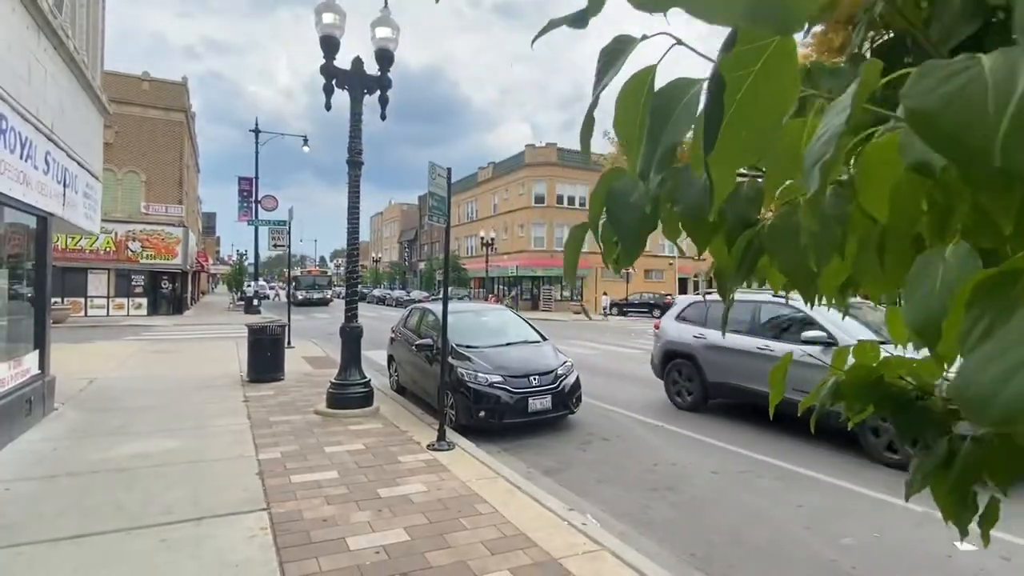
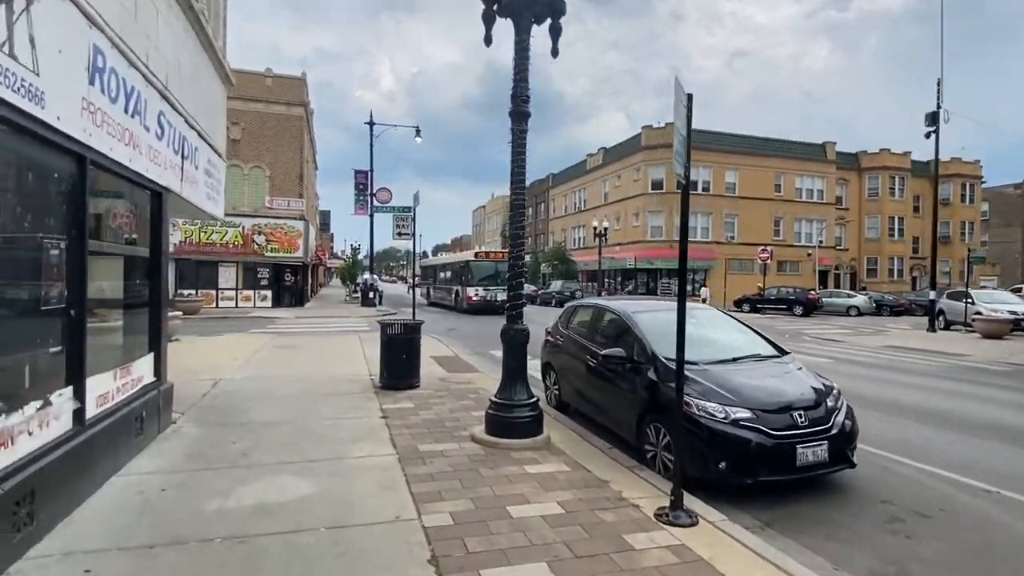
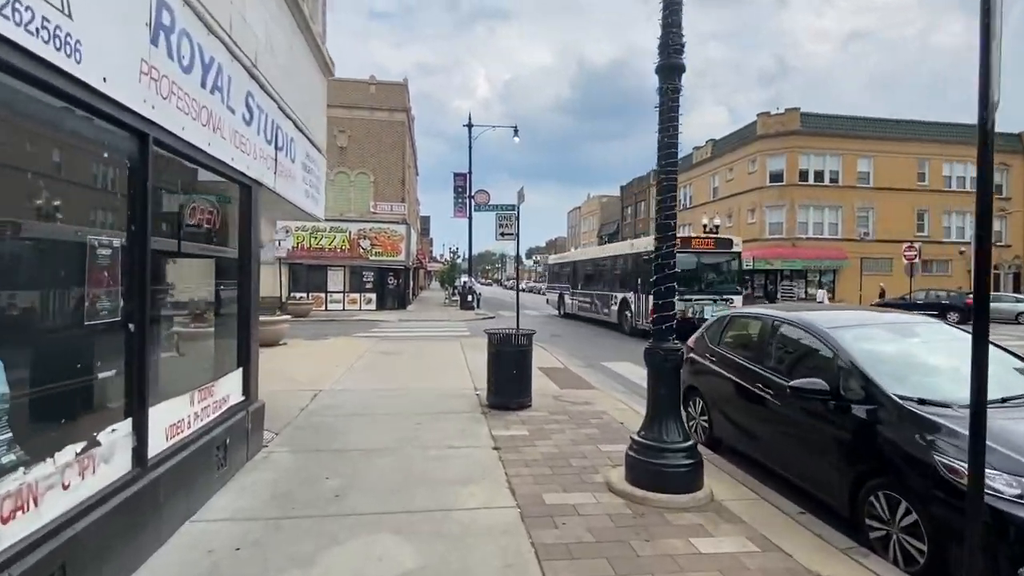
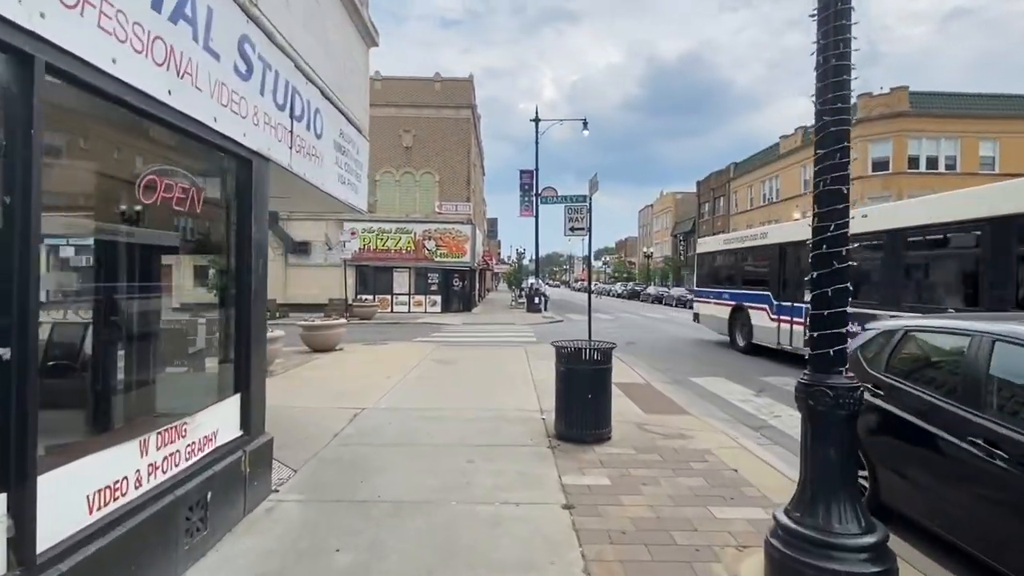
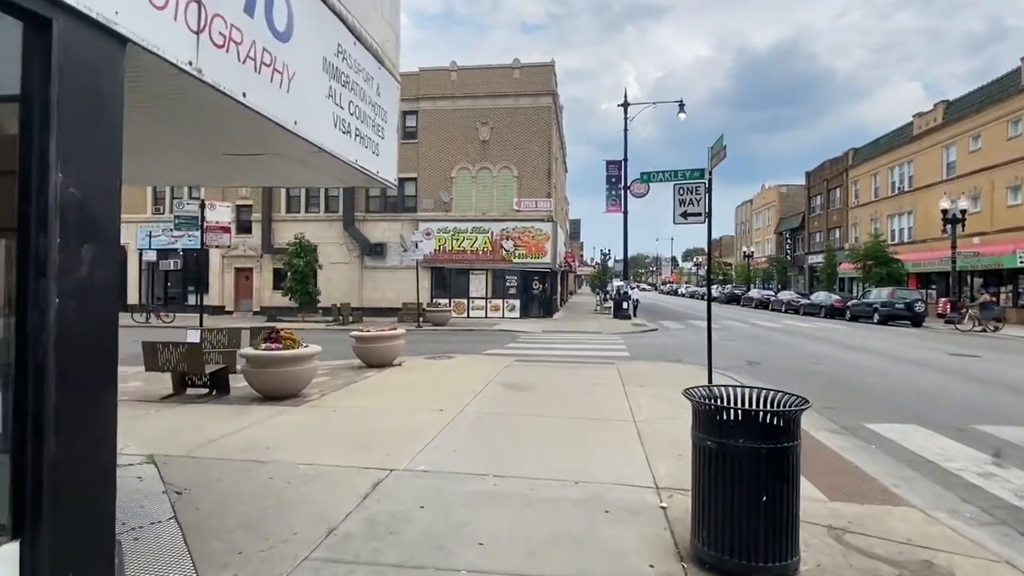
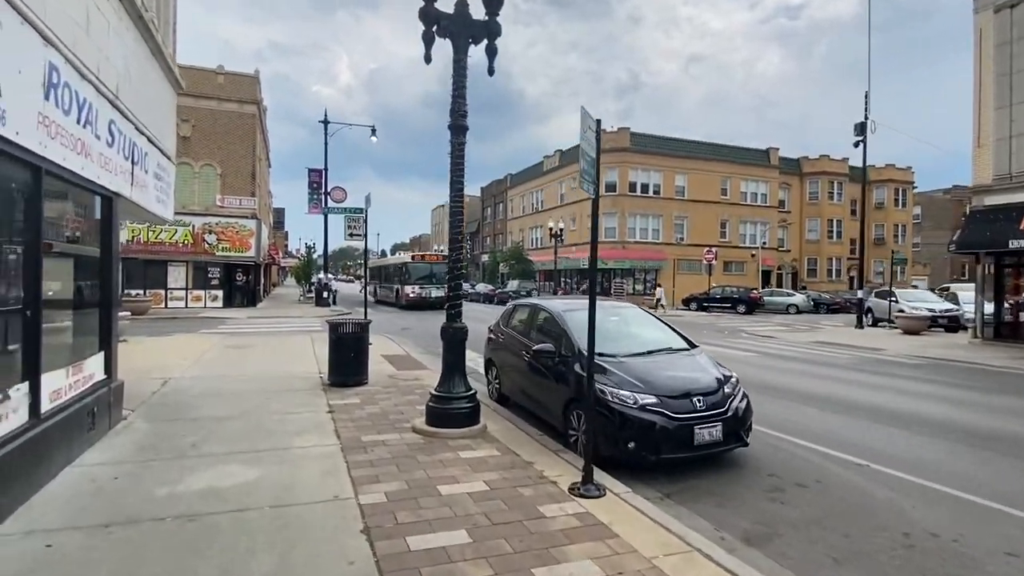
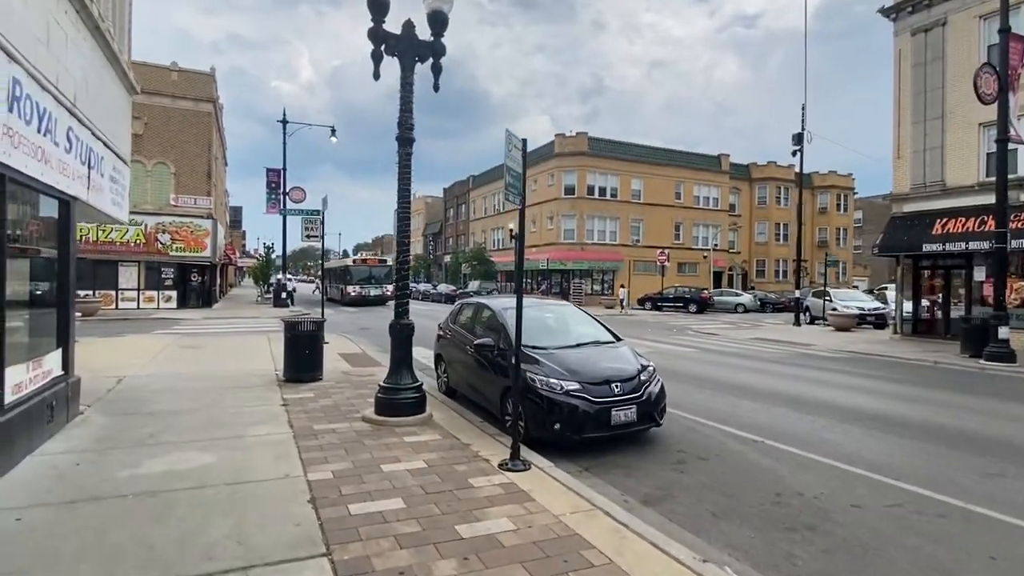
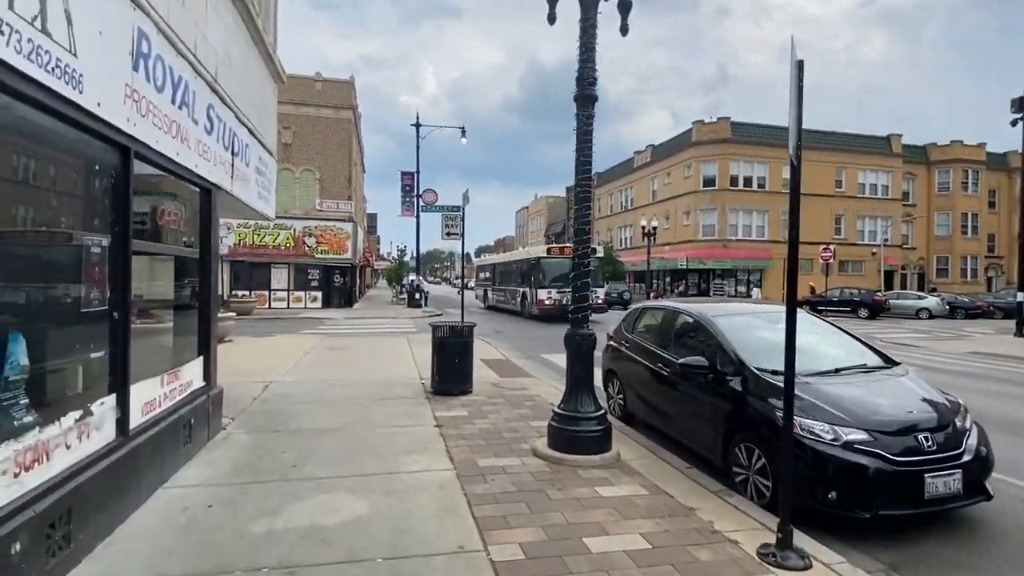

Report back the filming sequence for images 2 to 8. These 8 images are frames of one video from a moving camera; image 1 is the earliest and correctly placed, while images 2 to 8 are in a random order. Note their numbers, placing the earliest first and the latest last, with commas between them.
7, 6, 2, 8, 3, 4, 5
